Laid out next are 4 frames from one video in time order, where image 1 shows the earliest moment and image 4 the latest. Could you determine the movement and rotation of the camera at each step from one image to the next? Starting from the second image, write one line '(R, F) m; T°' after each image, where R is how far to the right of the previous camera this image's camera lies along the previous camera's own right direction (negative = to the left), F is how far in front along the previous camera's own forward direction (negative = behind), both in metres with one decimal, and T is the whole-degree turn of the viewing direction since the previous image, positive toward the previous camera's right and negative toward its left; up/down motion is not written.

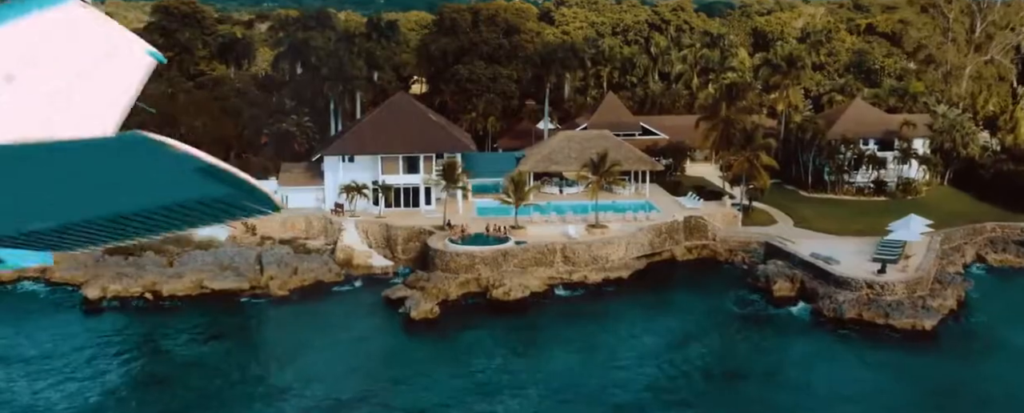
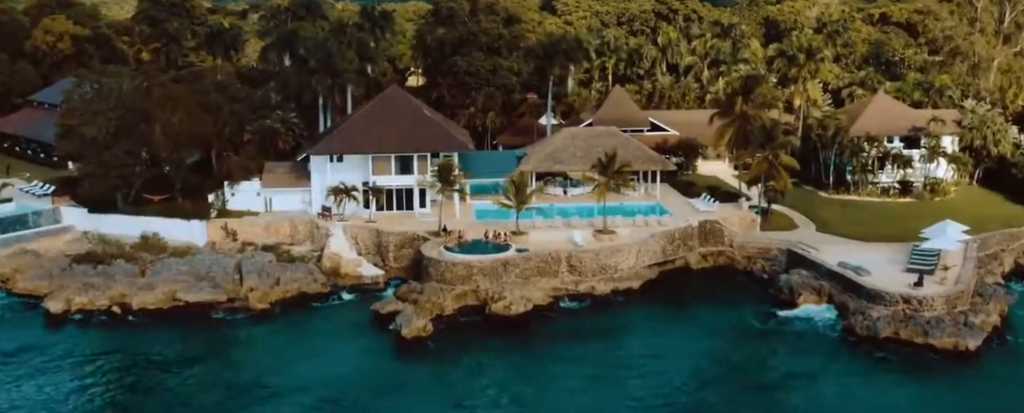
(0.0, +3.7) m; 0°
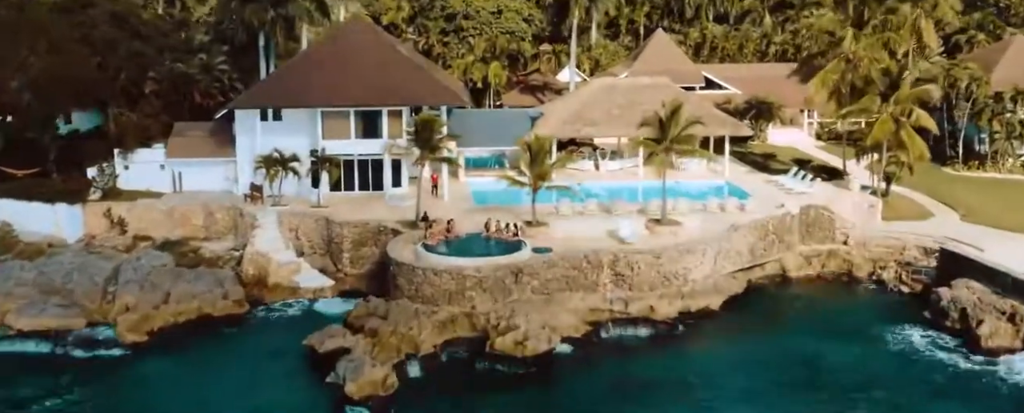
(-0.4, +14.7) m; 0°
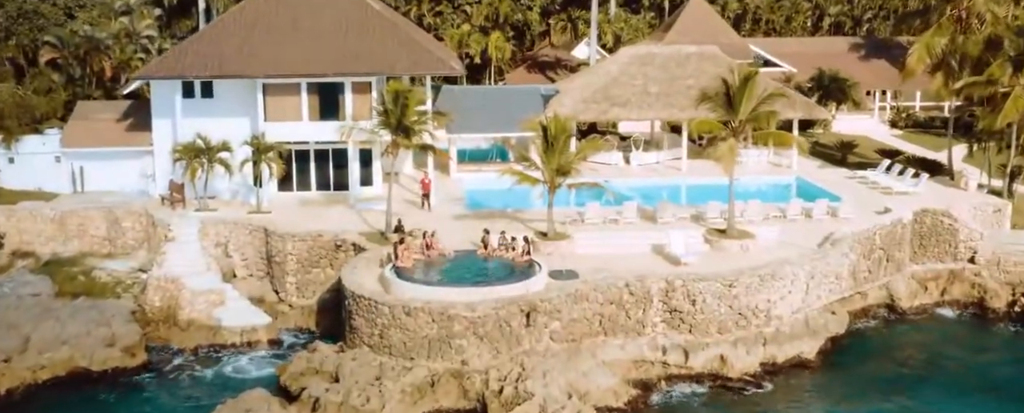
(-0.1, +8.4) m; 0°
